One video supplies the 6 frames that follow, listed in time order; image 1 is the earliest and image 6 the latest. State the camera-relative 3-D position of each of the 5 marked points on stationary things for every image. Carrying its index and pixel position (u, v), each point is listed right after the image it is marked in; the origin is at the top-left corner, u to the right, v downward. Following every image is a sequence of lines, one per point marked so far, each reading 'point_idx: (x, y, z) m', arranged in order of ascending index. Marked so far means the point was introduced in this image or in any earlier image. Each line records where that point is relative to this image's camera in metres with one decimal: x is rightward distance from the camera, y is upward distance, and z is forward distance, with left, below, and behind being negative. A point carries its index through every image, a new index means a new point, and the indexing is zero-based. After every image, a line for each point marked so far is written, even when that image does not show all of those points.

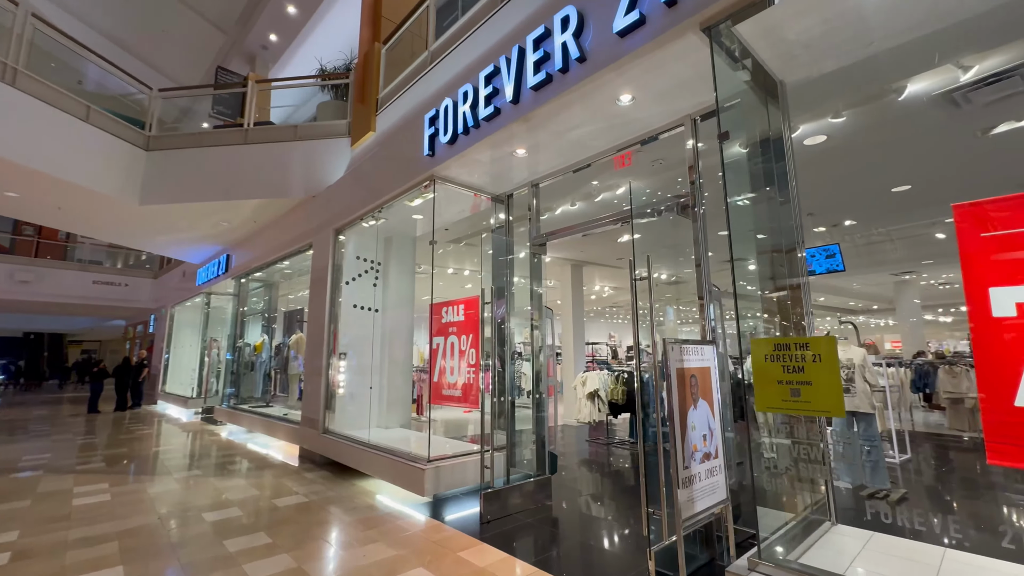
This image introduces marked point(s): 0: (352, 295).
0: (-3.3, -0.1, +9.3) m
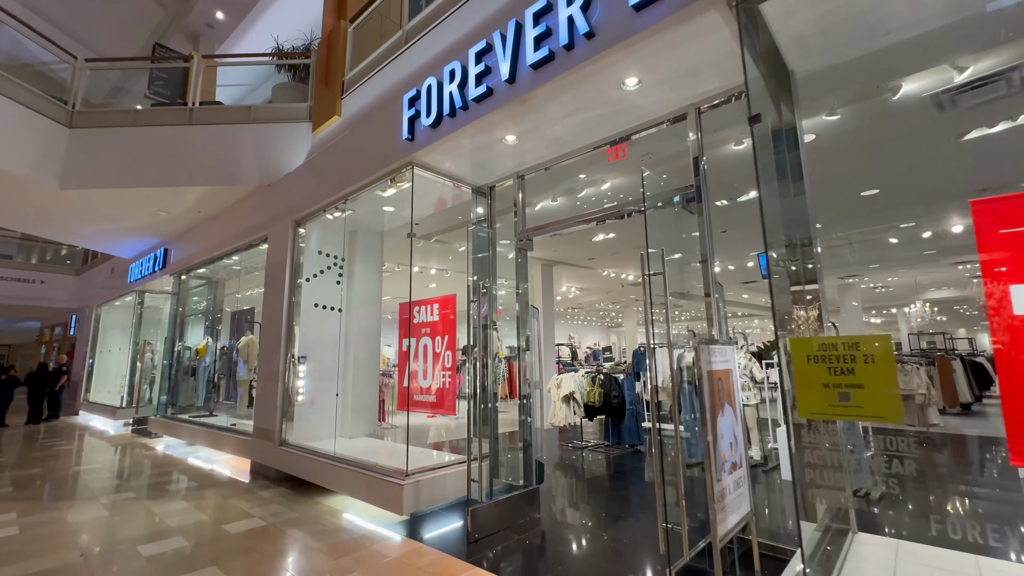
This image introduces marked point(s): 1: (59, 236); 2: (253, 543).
0: (-3.8, -0.1, +8.6) m
1: (-12.8, +1.5, +12.6) m
2: (-3.0, -2.9, +5.2) m
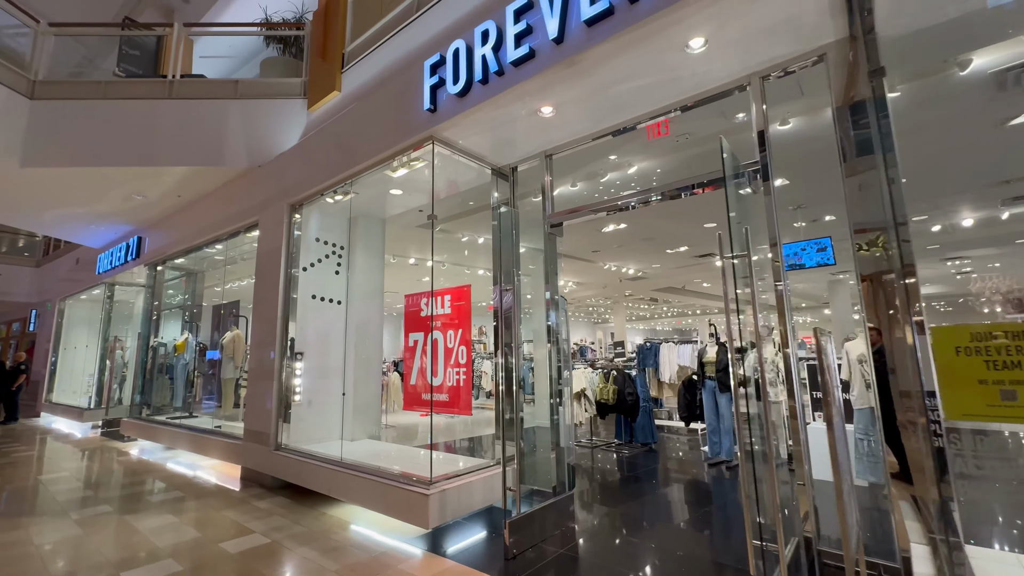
0: (-3.6, +0.1, +7.9) m
1: (-12.7, +1.7, +11.5) m
2: (-2.6, -2.8, +4.5) m
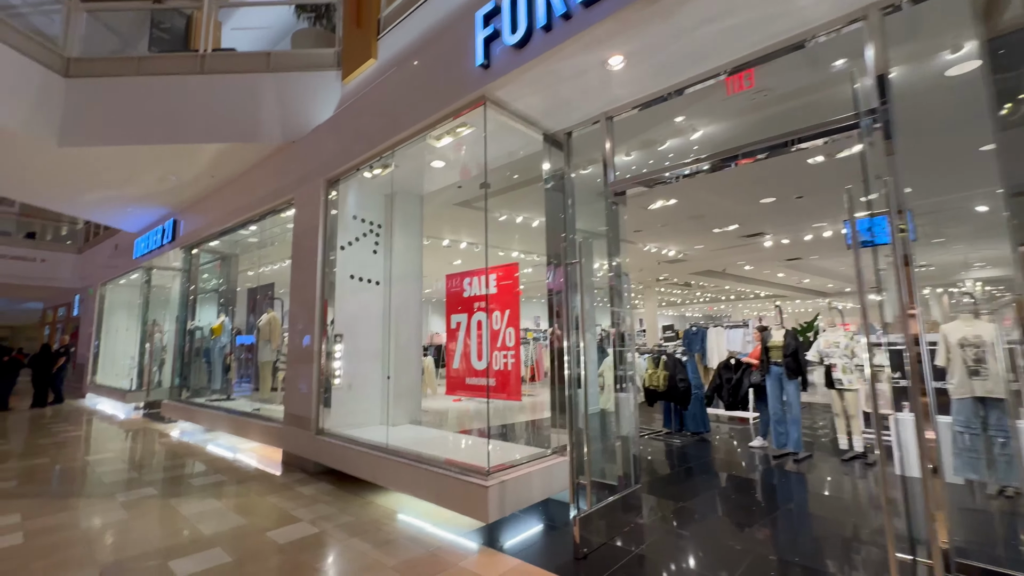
0: (-2.8, +0.4, +7.6) m
1: (-11.7, +2.1, +11.5) m
2: (-2.0, -2.5, +4.3) m
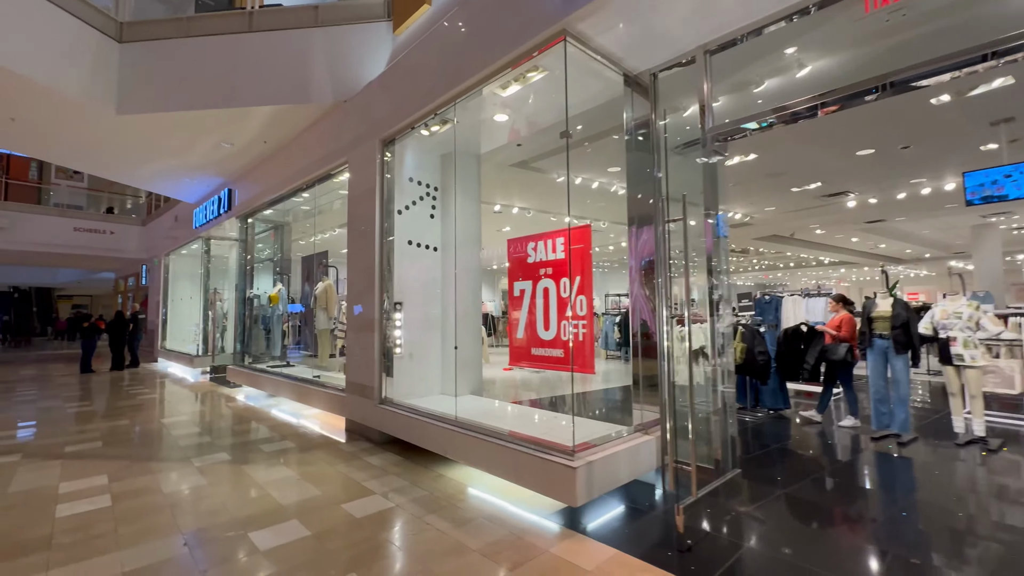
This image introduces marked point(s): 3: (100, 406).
0: (-1.7, +1.0, +7.2) m
1: (-10.3, +3.0, +11.8) m
2: (-1.2, -2.2, +4.1) m
3: (-9.2, -2.6, +10.0) m
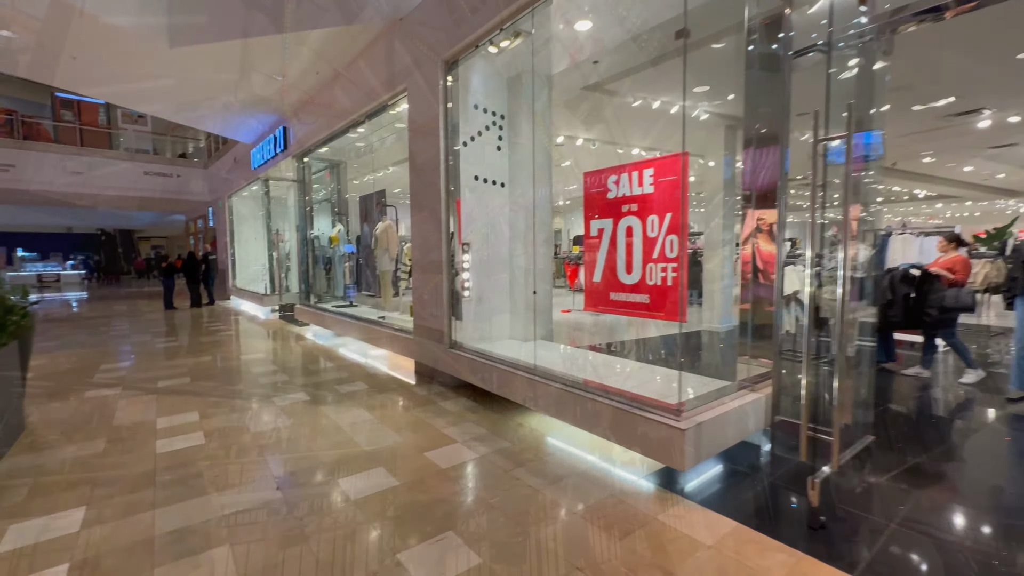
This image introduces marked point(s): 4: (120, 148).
0: (-0.6, +1.9, +6.6) m
1: (-8.7, +4.5, +11.8) m
2: (-0.4, -1.7, +3.9) m
3: (-7.8, -1.3, +10.6) m
4: (-16.9, +6.0, +19.3) m
